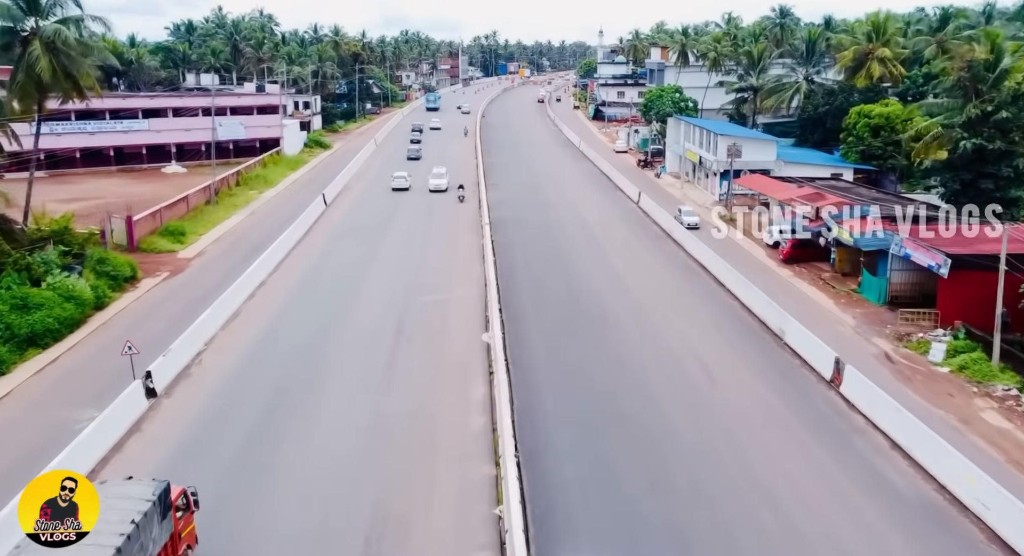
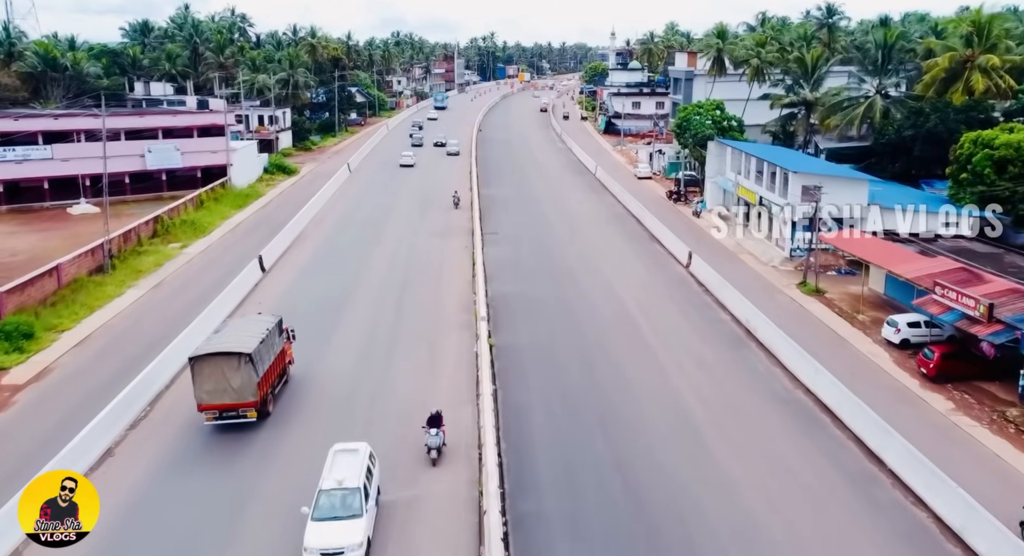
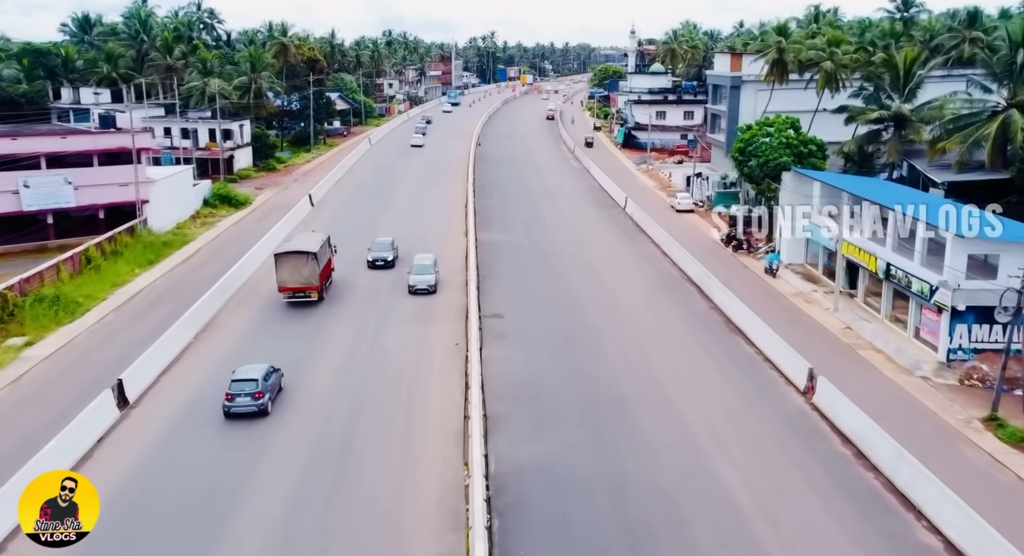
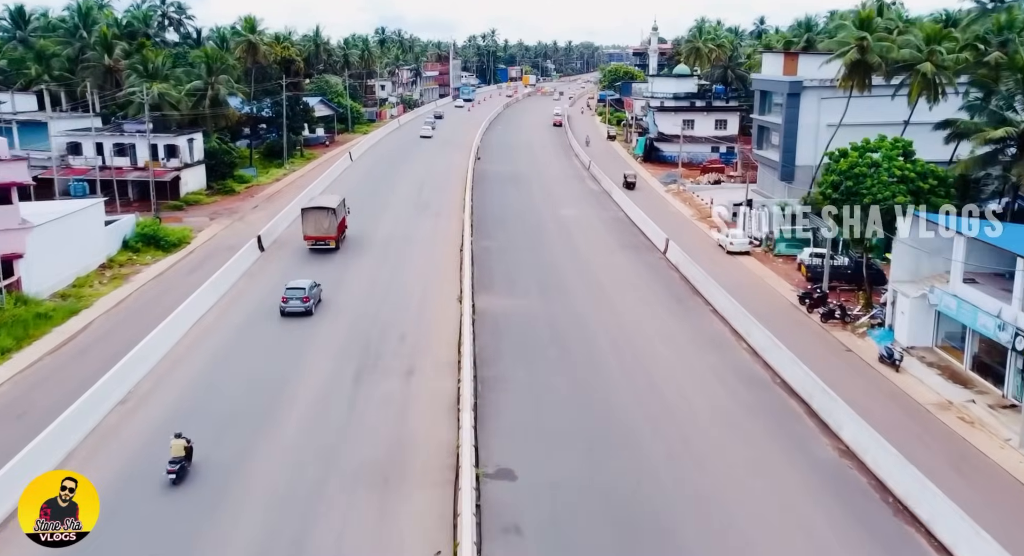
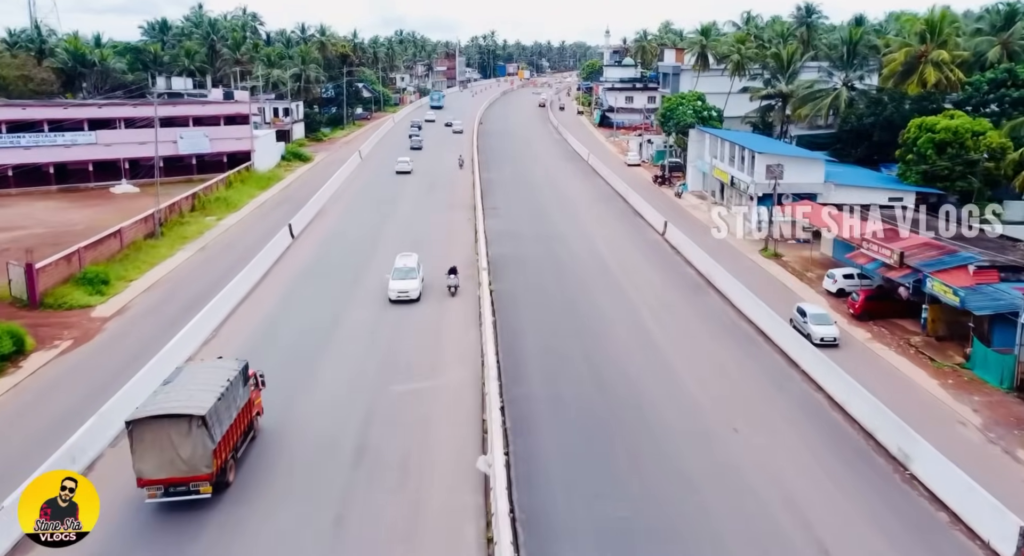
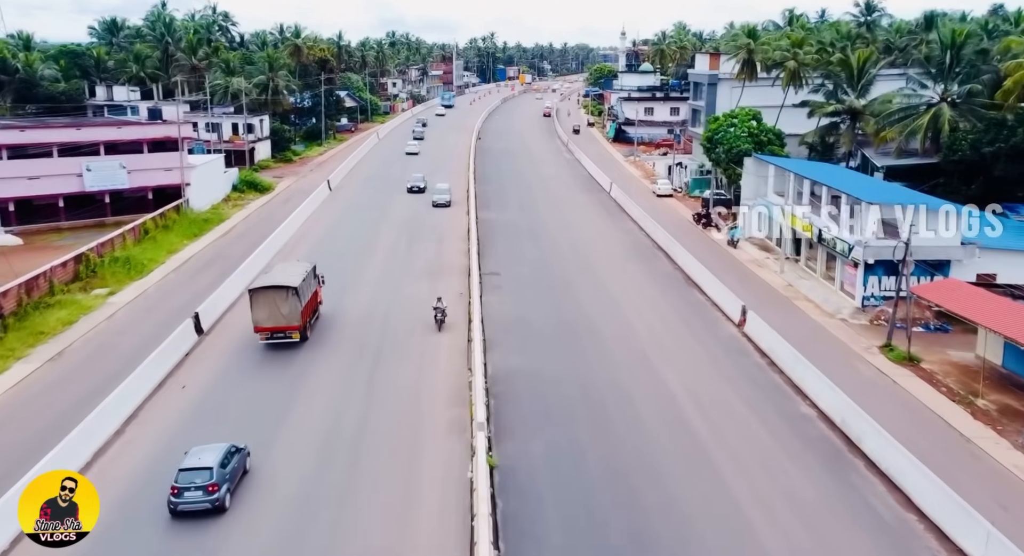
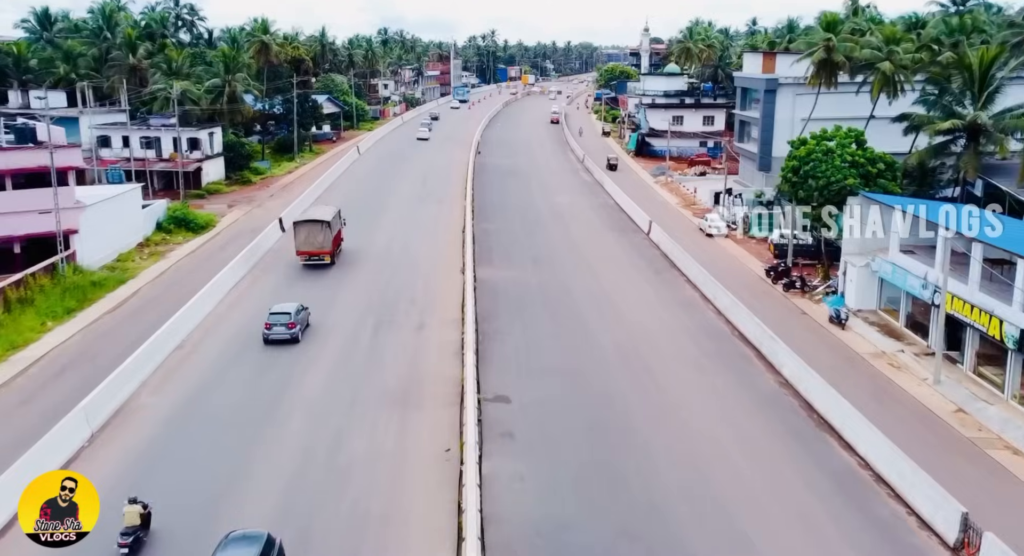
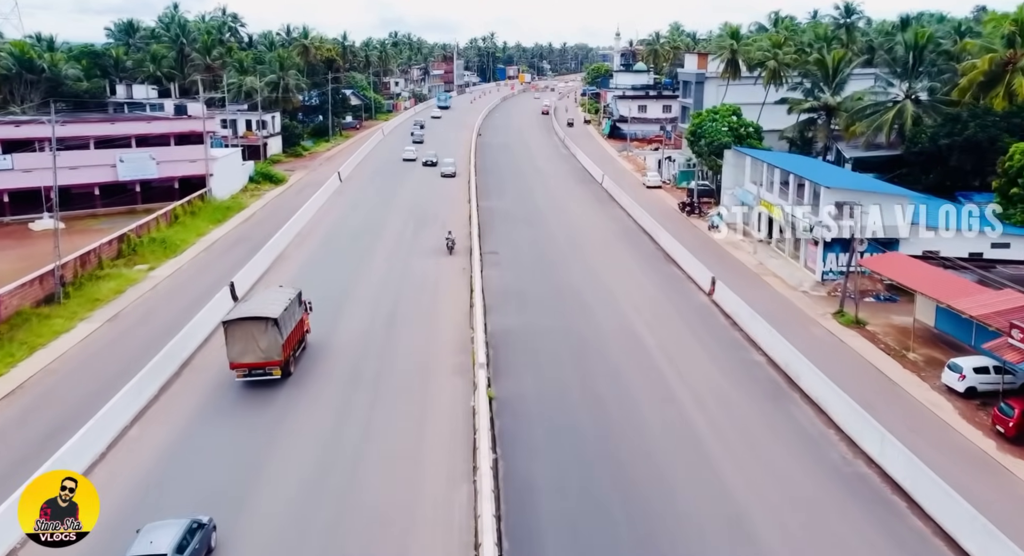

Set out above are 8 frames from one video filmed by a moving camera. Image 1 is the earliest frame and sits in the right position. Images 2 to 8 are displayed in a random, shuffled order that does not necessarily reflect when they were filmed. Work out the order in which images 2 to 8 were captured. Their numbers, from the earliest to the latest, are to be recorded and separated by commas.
5, 2, 8, 6, 3, 7, 4
